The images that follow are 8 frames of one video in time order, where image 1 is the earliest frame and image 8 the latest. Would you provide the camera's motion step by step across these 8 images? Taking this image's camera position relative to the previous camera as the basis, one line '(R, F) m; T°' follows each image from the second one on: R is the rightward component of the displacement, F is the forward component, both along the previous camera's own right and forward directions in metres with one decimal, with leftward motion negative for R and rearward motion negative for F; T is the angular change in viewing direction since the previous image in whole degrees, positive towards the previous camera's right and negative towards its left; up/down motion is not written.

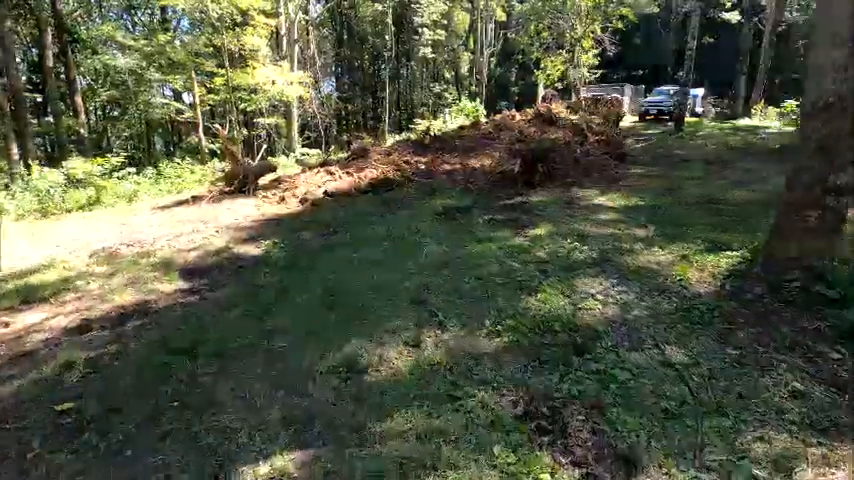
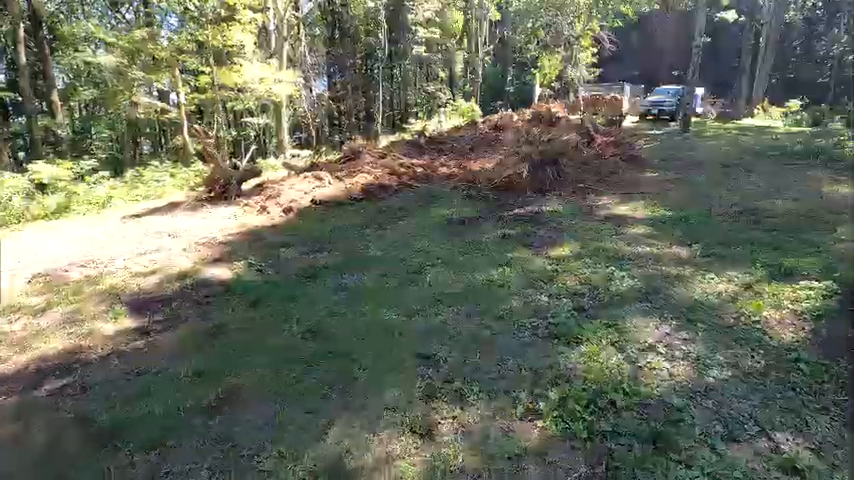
(-0.1, +0.9) m; +1°
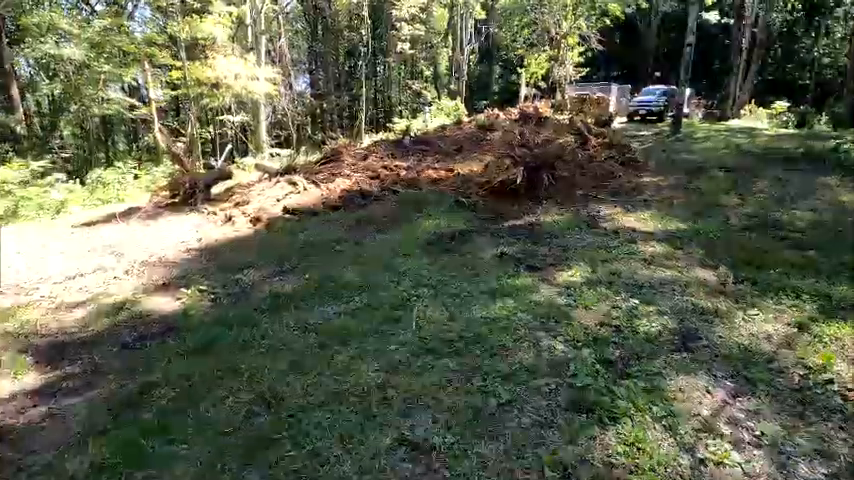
(0.0, +0.8) m; +2°
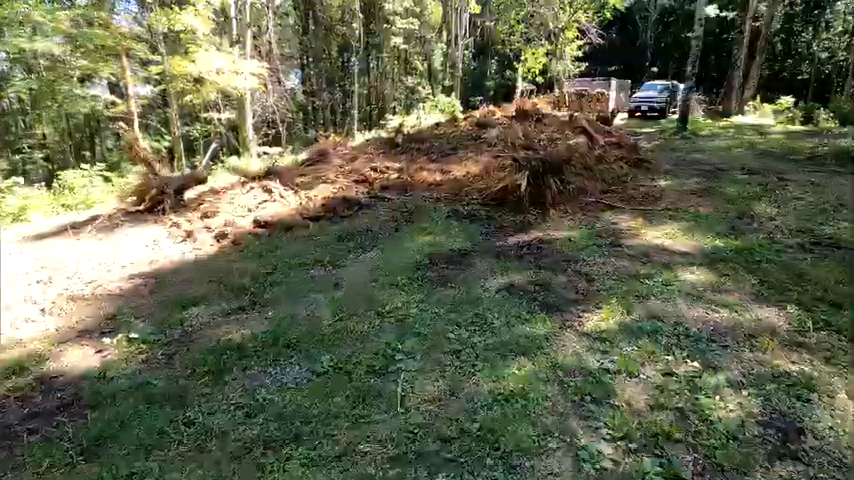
(0.0, +0.9) m; 0°
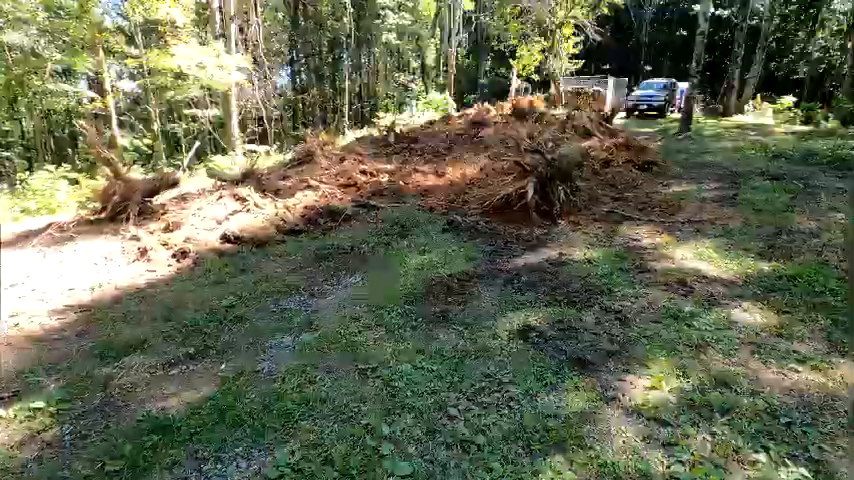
(0.0, +0.8) m; +1°
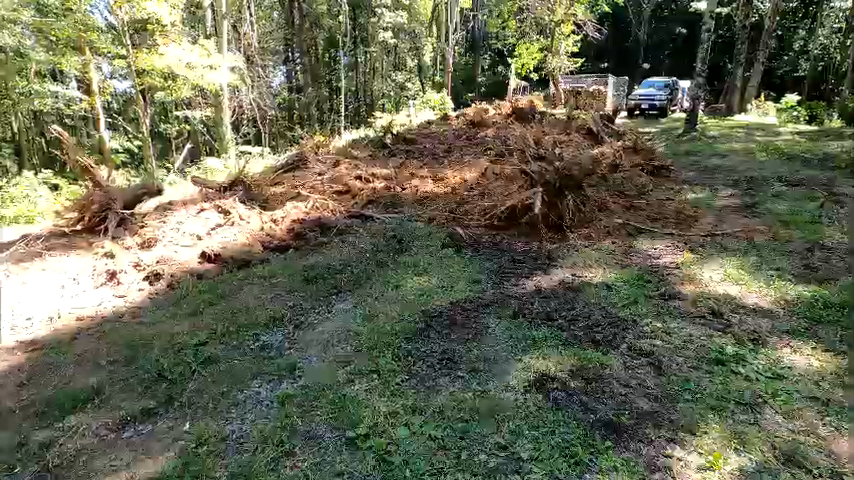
(0.0, +0.5) m; 0°
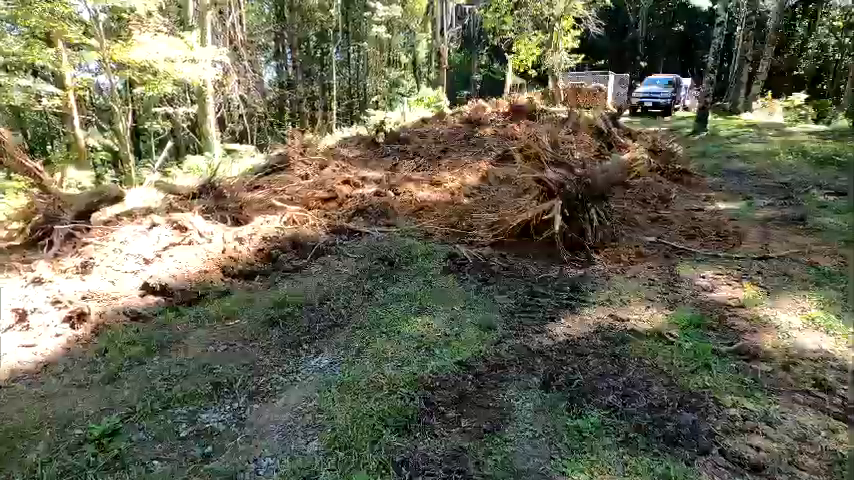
(0.0, +1.0) m; +1°
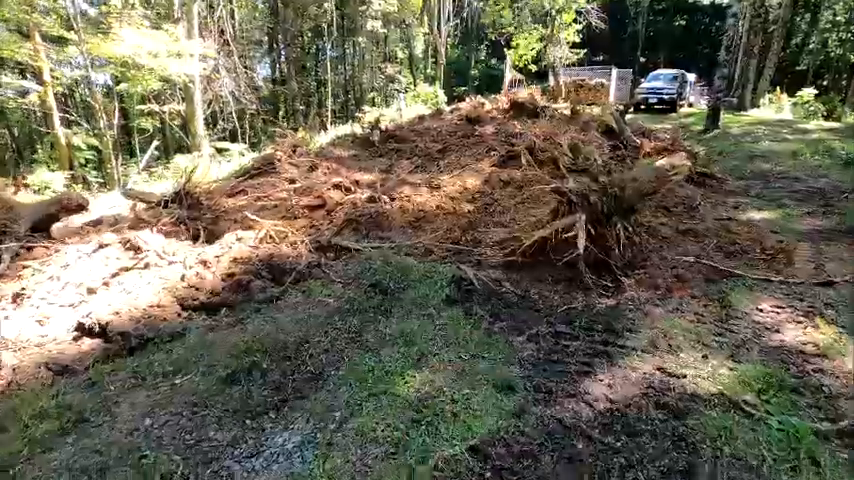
(0.0, +0.8) m; 0°
